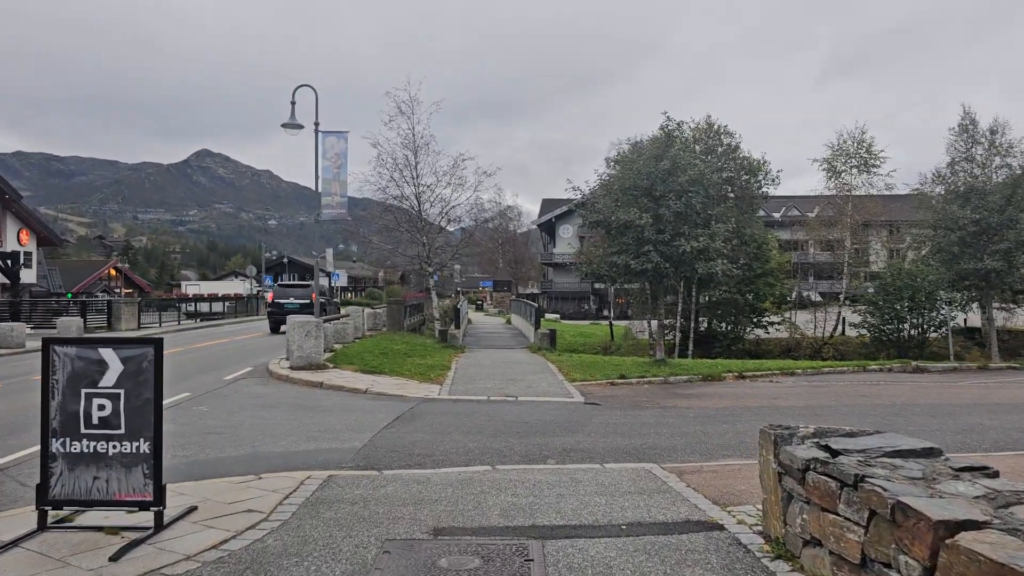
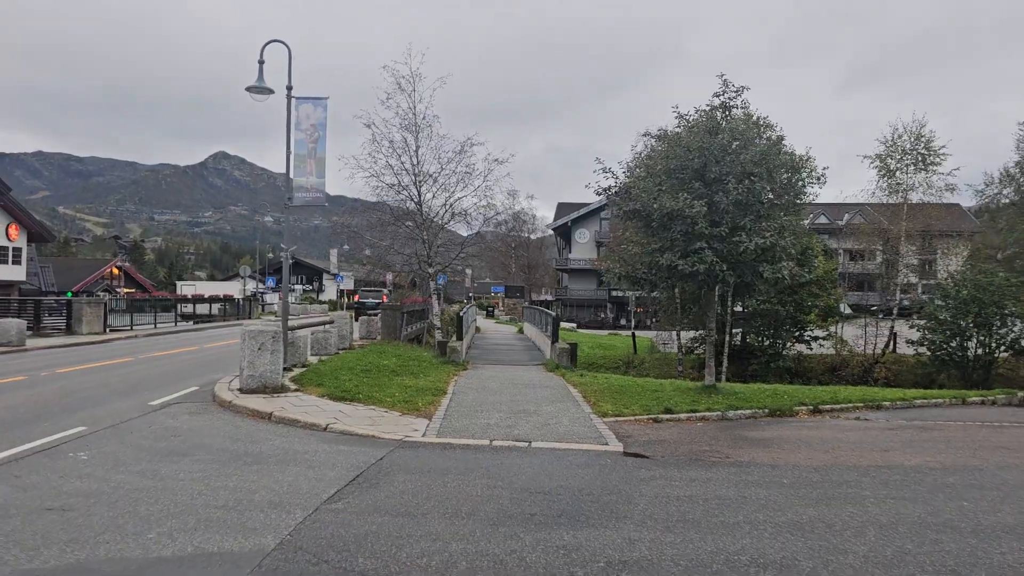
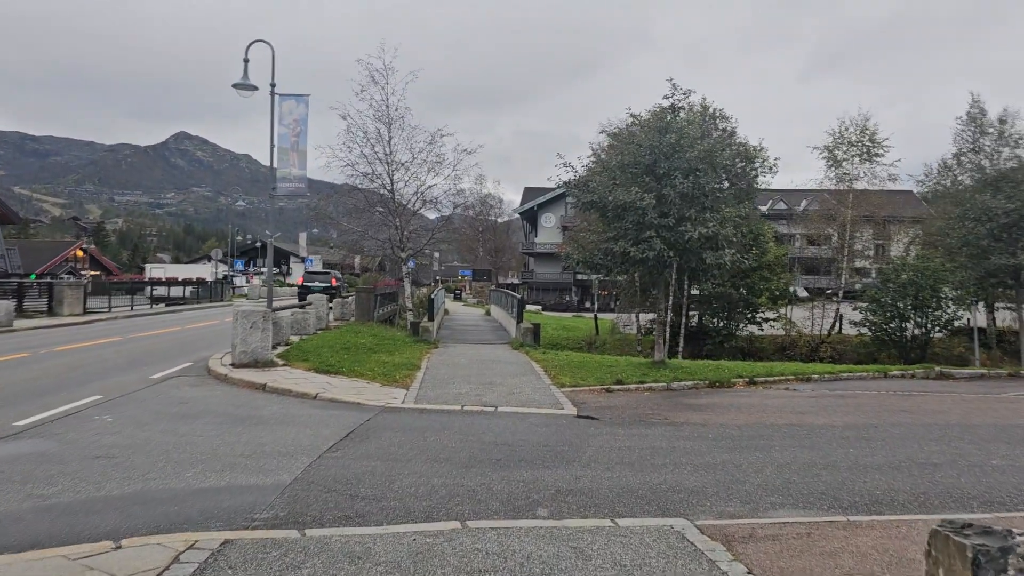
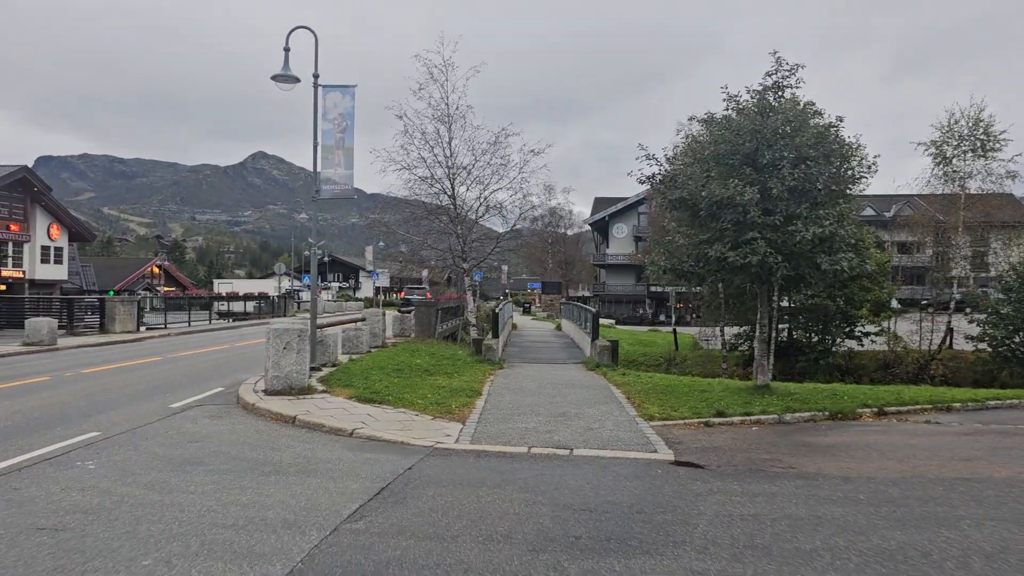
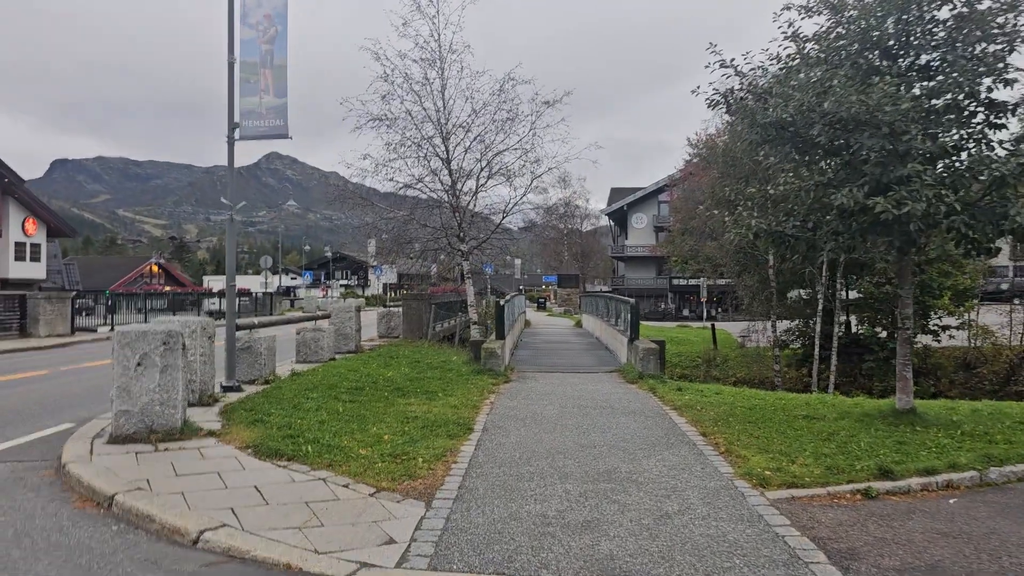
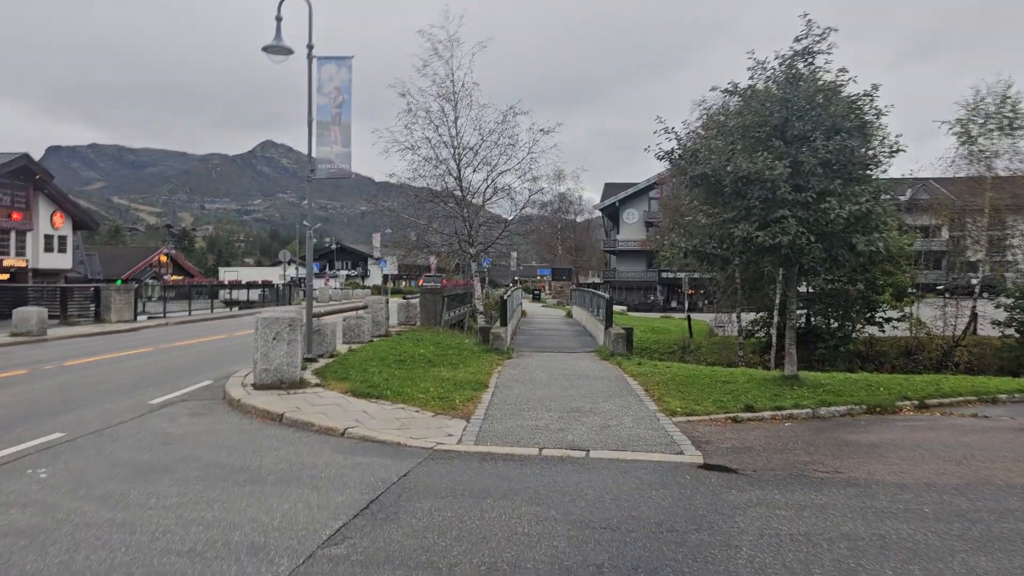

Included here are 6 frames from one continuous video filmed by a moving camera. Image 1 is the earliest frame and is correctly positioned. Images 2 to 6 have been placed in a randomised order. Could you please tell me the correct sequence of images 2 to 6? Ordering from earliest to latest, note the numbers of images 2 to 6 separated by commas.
3, 2, 4, 6, 5
